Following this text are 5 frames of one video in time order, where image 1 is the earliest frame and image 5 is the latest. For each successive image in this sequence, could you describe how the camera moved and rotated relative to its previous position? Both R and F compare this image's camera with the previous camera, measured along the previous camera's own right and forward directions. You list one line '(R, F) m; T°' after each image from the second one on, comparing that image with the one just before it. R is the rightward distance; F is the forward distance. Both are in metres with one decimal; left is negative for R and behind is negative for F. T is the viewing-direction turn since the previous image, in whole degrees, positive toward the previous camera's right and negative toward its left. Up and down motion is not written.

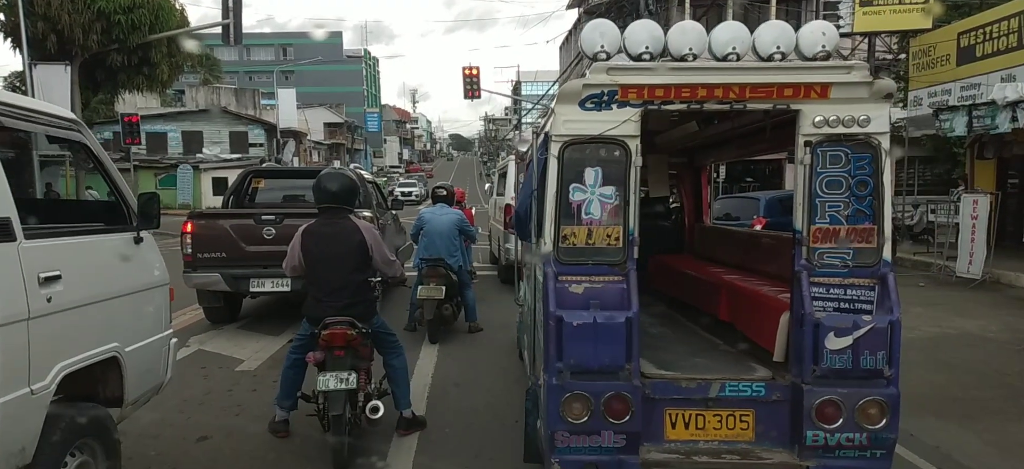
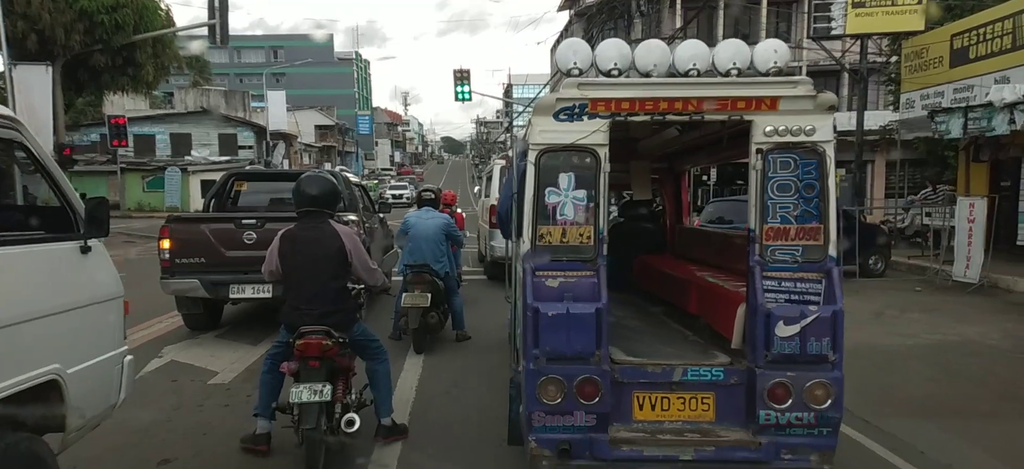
(0.0, +0.2) m; +1°
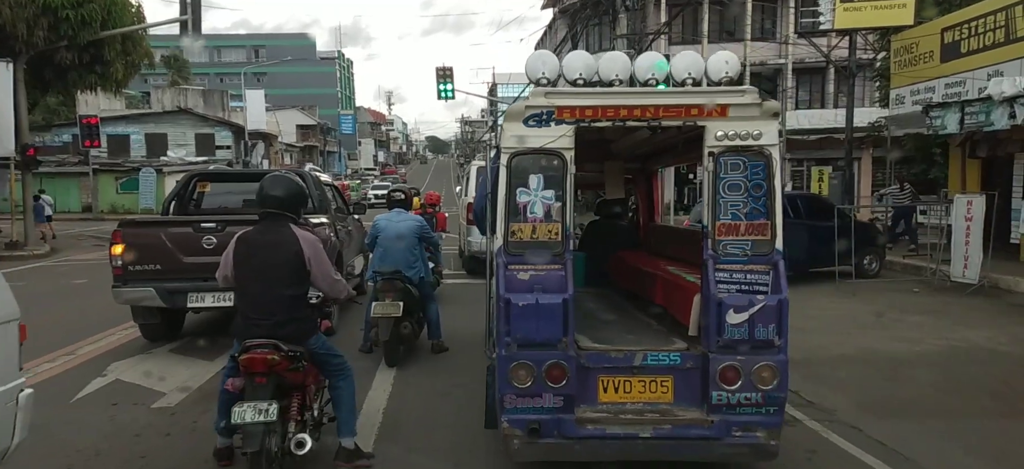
(+0.1, +0.4) m; +1°
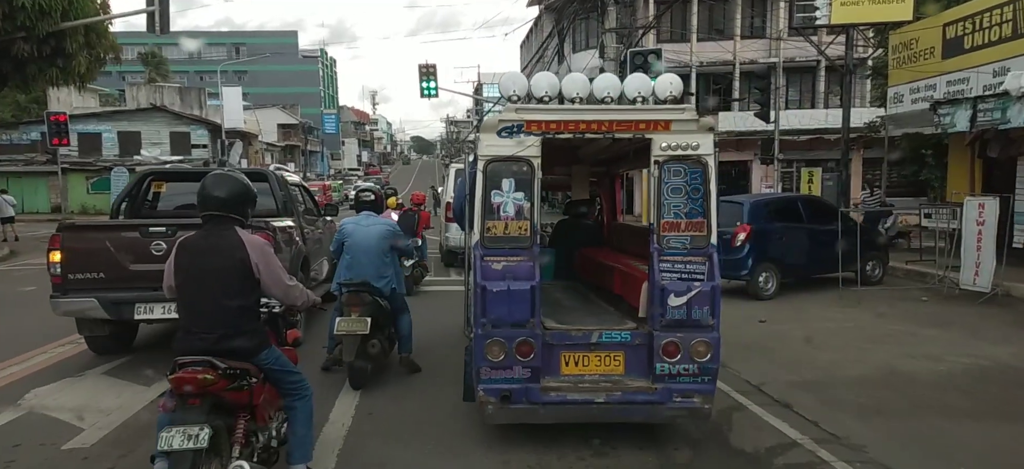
(0.0, +0.6) m; +1°
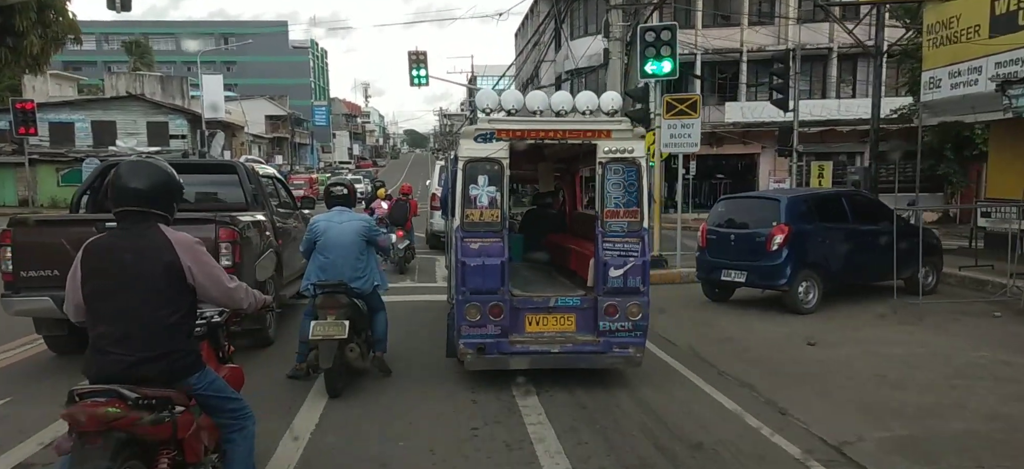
(0.0, +1.2) m; +1°
